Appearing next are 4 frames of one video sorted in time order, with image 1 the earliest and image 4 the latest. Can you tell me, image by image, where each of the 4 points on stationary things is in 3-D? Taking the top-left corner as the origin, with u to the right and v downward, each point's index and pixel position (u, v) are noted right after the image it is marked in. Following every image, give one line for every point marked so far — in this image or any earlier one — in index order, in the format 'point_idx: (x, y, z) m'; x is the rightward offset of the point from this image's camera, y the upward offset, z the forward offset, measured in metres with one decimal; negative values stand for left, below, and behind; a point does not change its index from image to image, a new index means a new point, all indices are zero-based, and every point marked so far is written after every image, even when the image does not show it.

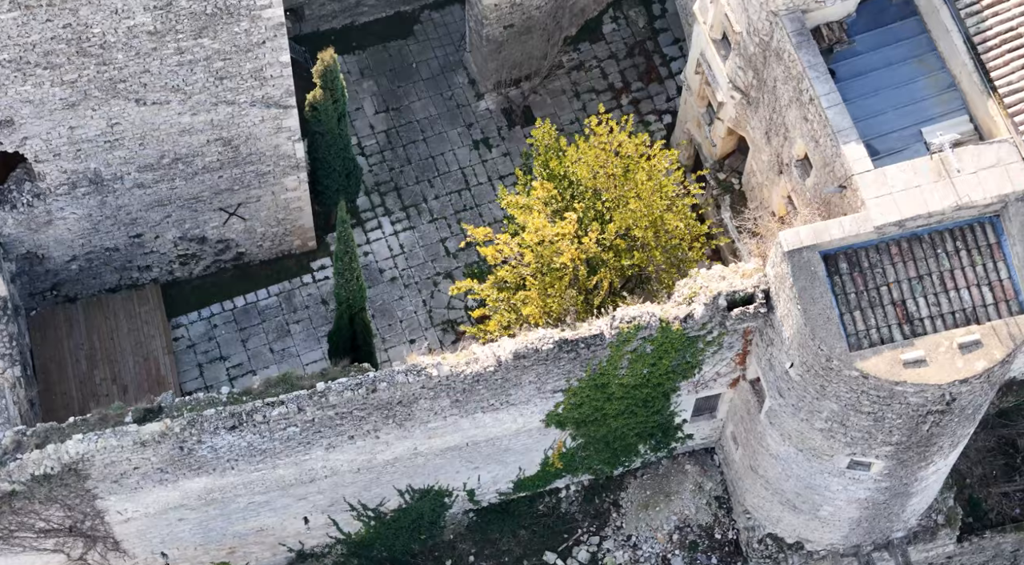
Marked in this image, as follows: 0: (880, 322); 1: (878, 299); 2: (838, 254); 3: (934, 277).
0: (+4.8, -0.6, +19.3) m
1: (+4.8, -0.2, +19.3) m
2: (+4.3, +0.4, +19.3) m
3: (+5.6, 0.0, +19.5) m
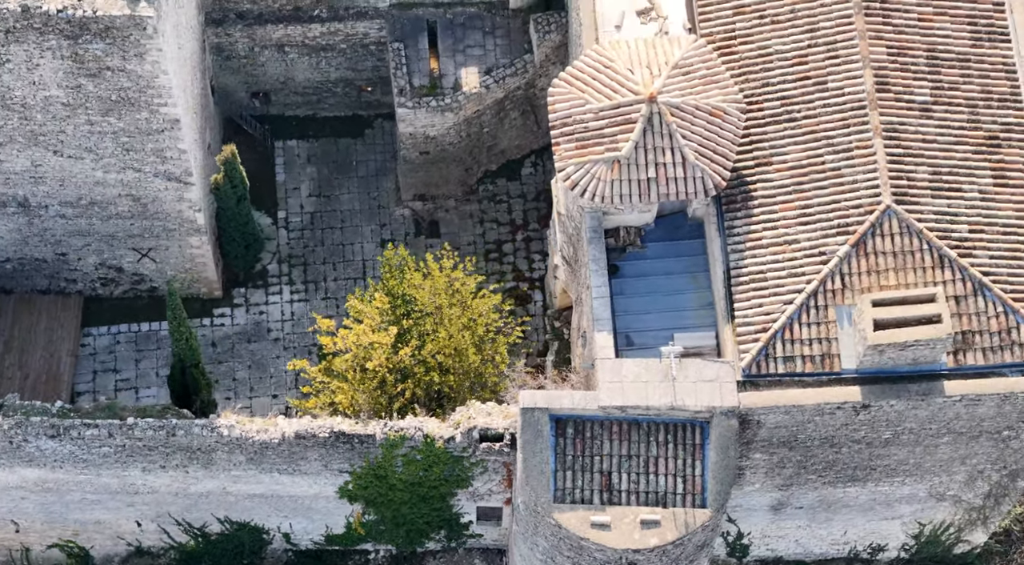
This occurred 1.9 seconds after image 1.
0: (+1.1, -3.2, +23.1) m
1: (+1.2, -2.9, +23.1) m
2: (+0.9, -2.2, +23.1) m
3: (+2.0, -2.8, +23.2) m
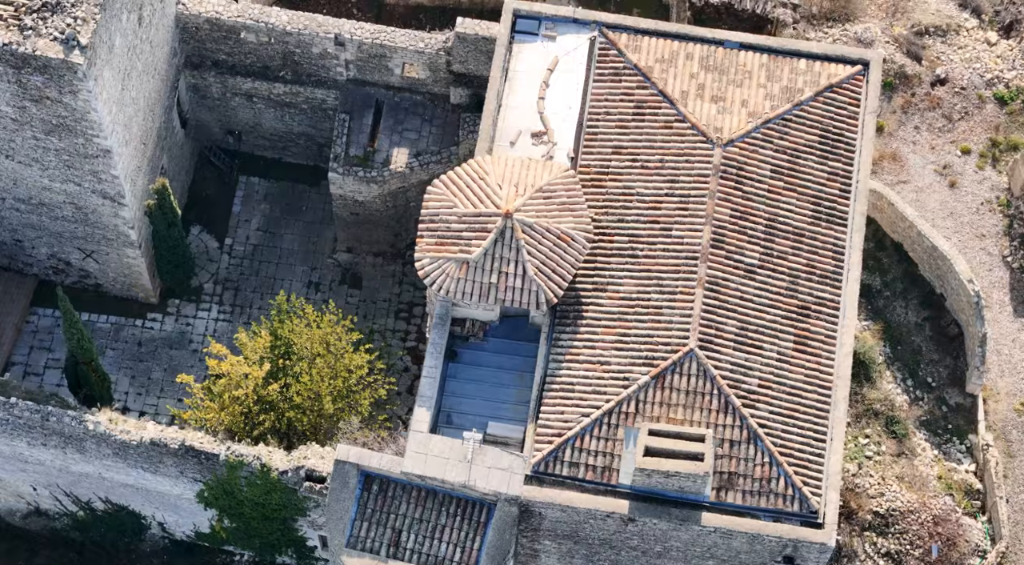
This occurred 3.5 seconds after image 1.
0: (-2.4, -4.6, +26.3) m
1: (-2.3, -4.3, +26.3) m
2: (-2.5, -3.5, +26.4) m
3: (-1.5, -4.4, +26.4) m
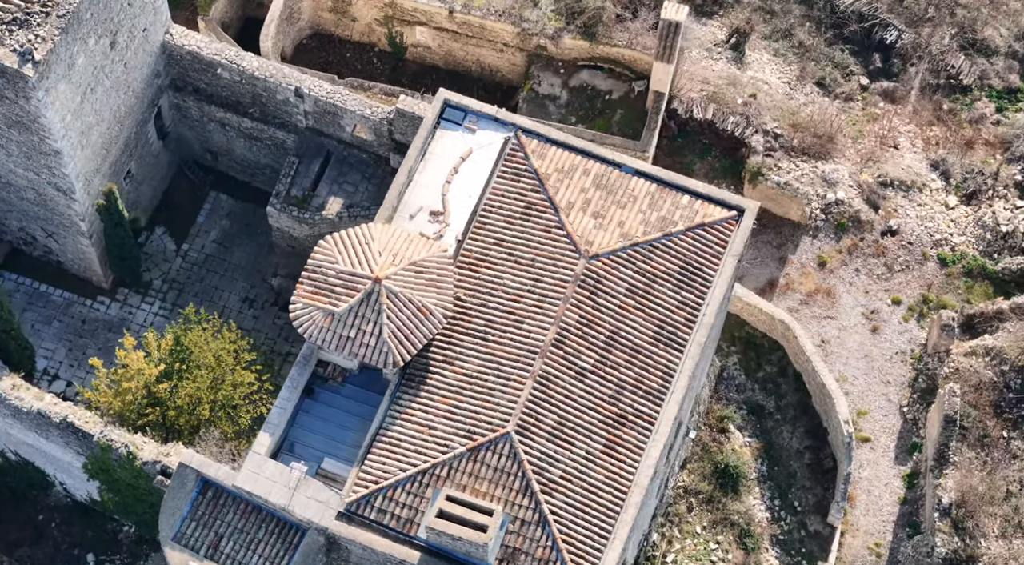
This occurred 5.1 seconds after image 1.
0: (-6.3, -5.2, +29.8) m
1: (-6.1, -4.9, +29.8) m
2: (-6.1, -4.1, +29.9) m
3: (-5.3, -5.1, +29.8) m
